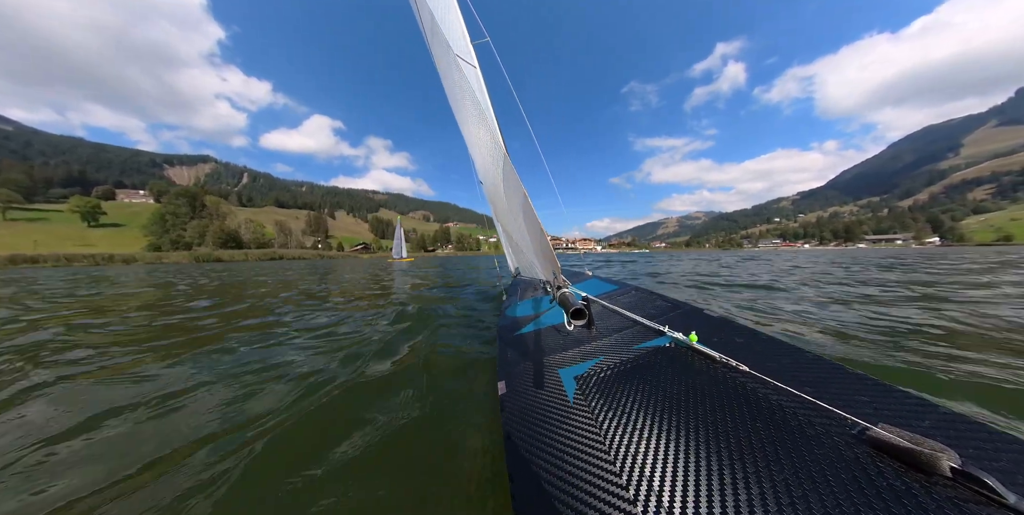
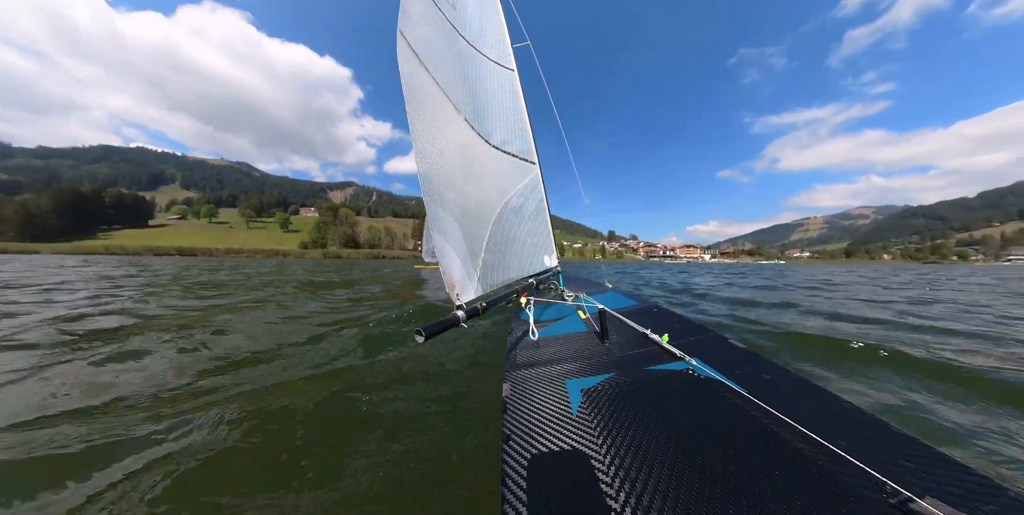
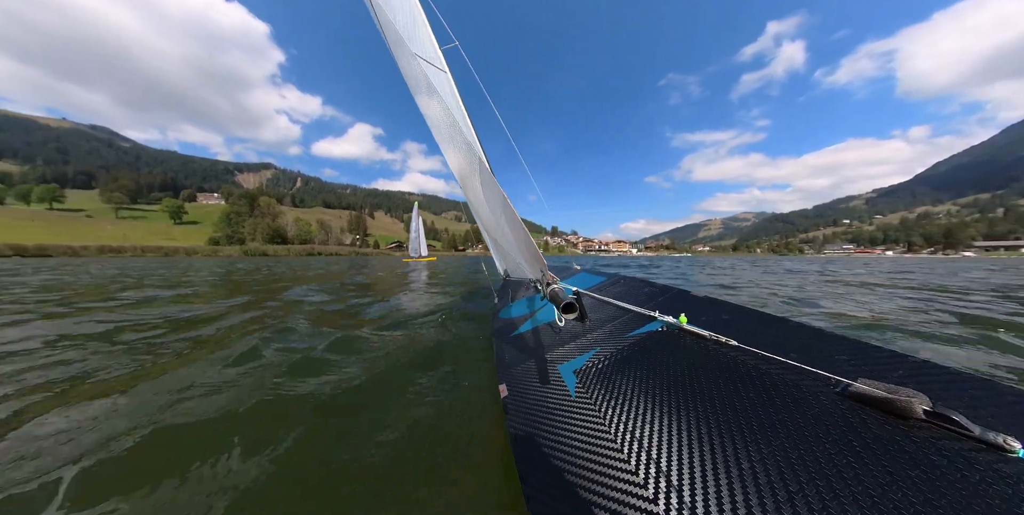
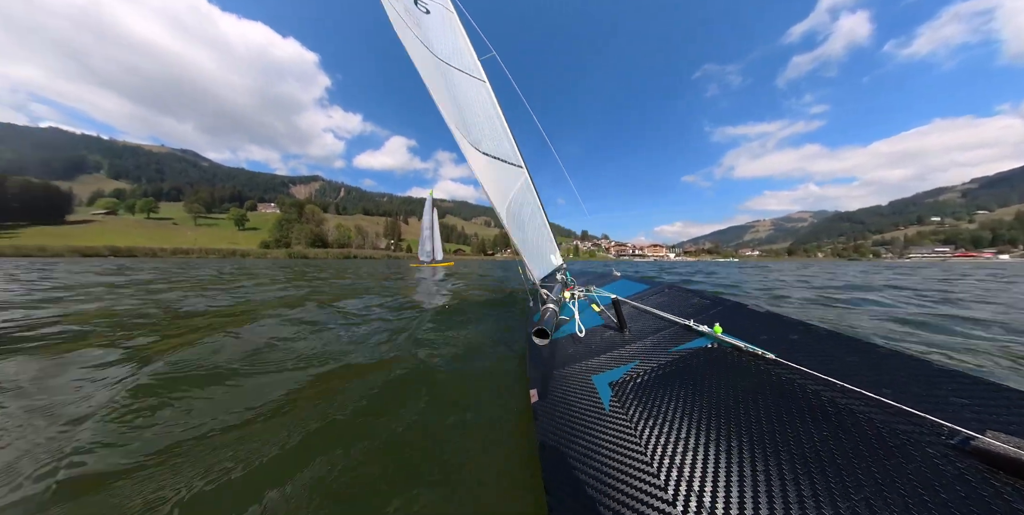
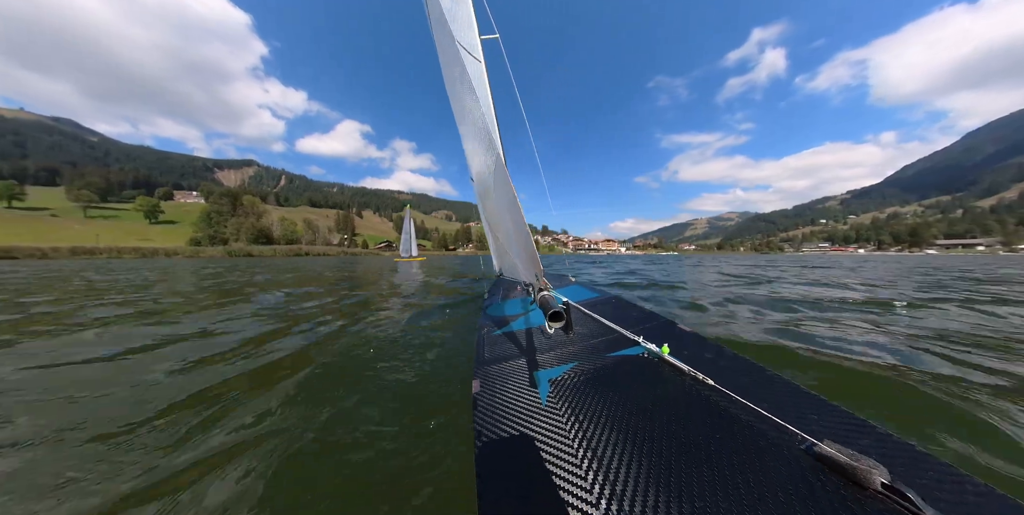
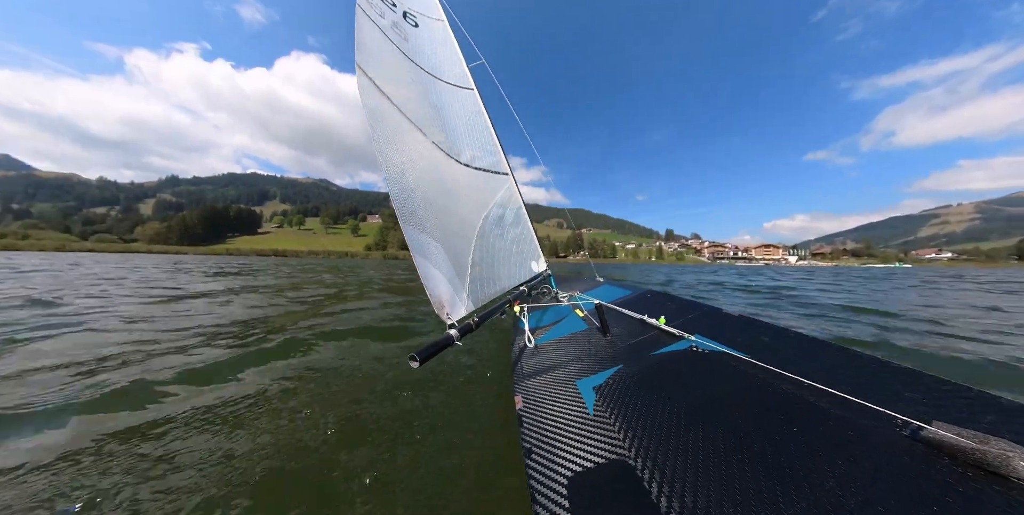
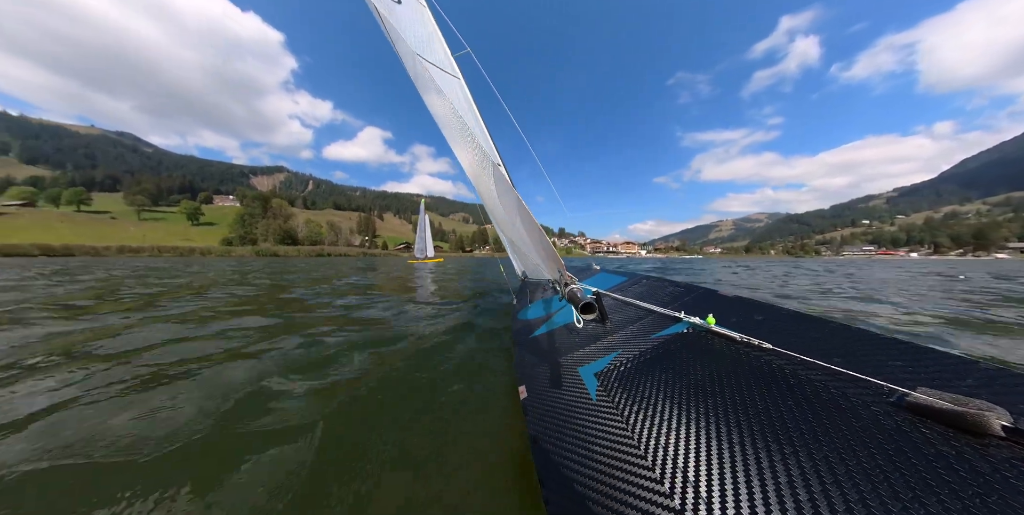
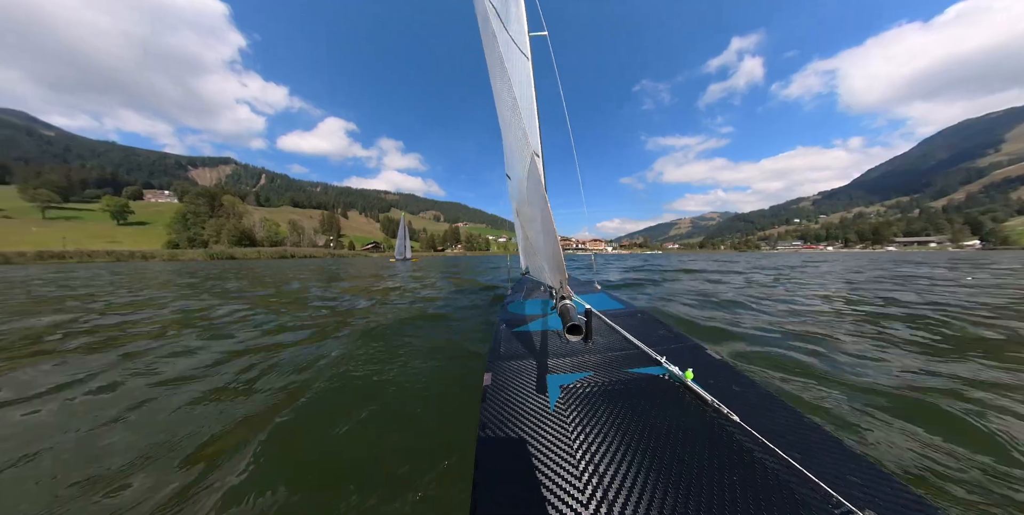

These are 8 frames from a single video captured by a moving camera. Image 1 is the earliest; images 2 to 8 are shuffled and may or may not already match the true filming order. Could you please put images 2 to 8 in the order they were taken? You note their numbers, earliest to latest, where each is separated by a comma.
8, 5, 3, 7, 4, 2, 6
